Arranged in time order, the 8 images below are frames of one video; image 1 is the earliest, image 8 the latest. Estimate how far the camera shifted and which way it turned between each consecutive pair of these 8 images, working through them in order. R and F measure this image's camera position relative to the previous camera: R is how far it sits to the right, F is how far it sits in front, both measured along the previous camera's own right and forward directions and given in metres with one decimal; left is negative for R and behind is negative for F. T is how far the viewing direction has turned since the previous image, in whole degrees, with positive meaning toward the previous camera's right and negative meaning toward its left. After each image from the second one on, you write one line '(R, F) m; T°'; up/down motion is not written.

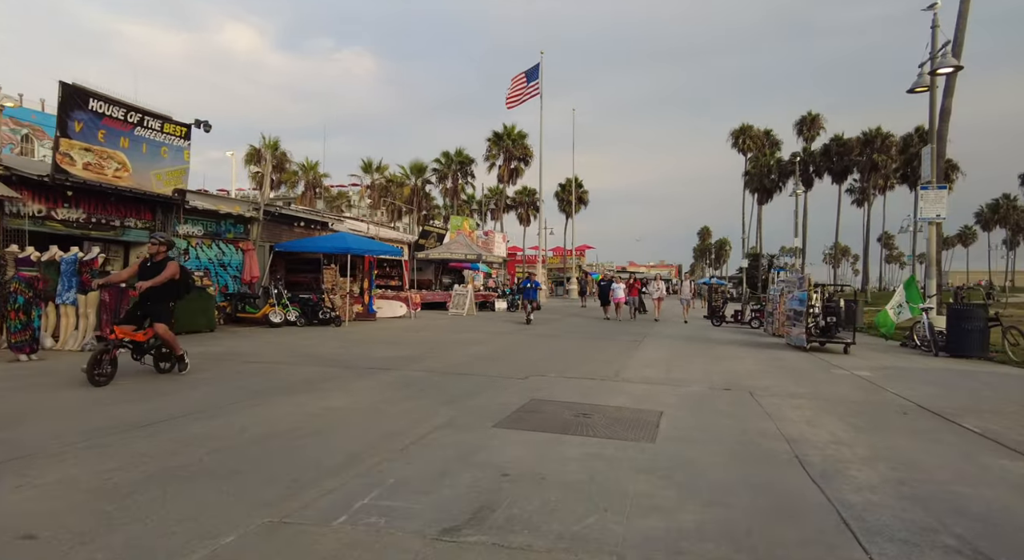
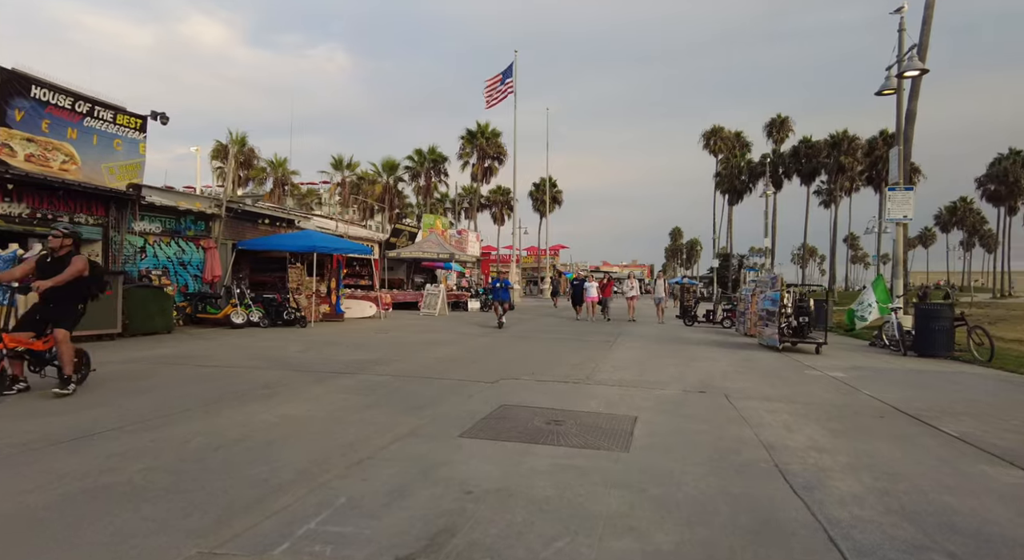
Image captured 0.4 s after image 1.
(+0.1, +0.3) m; +3°
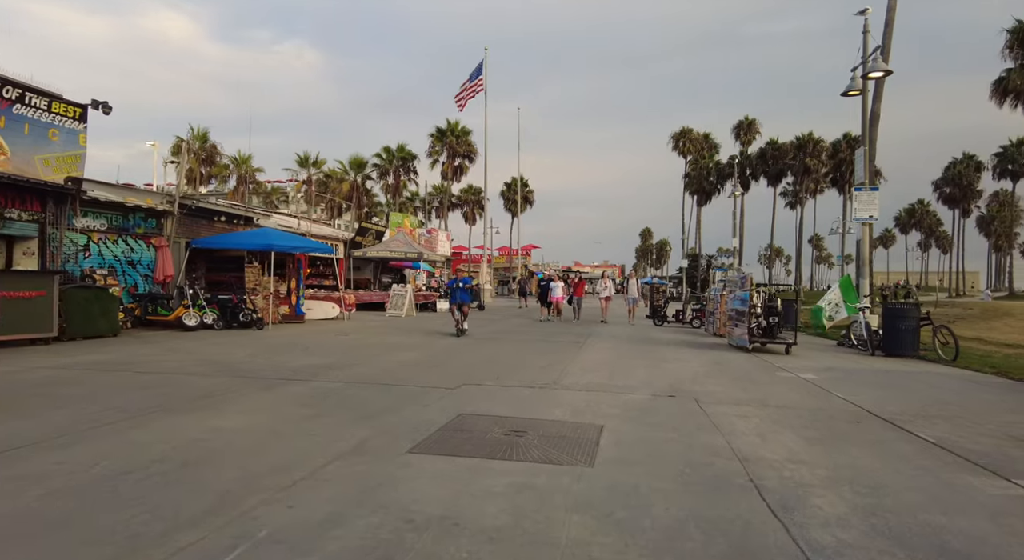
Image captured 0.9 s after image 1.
(+0.1, +0.4) m; +3°
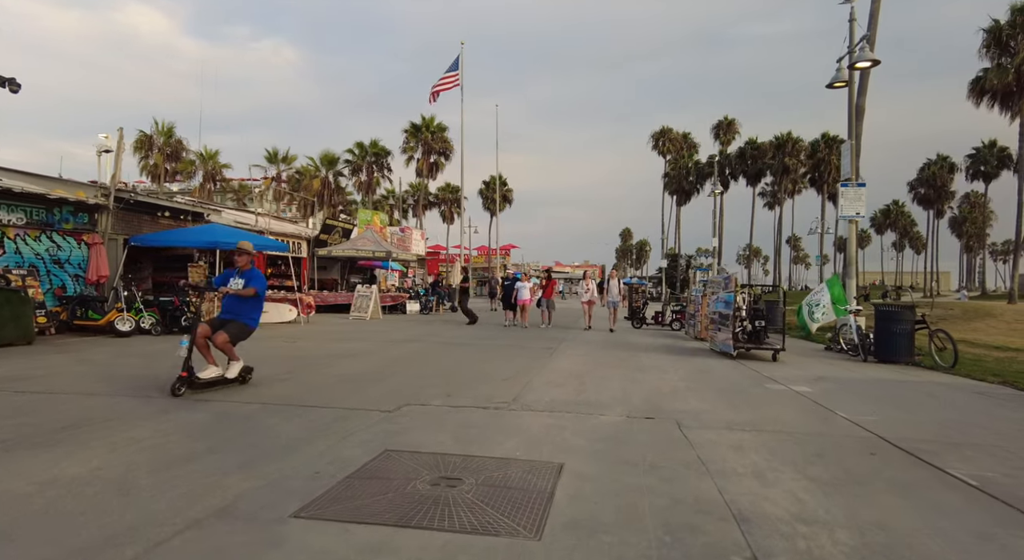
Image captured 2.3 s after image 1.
(+0.4, +1.2) m; +2°
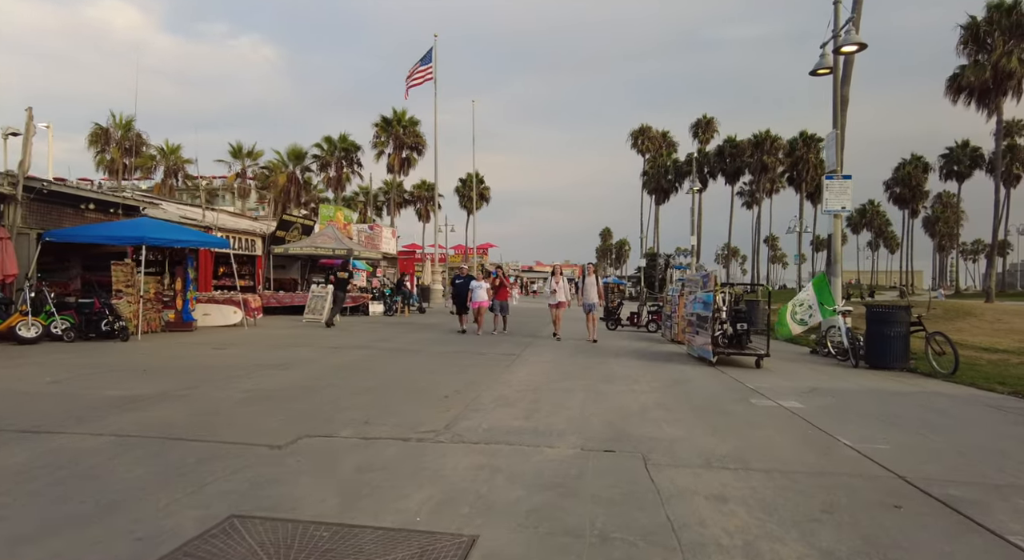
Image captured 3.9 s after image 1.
(+0.5, +1.4) m; +2°
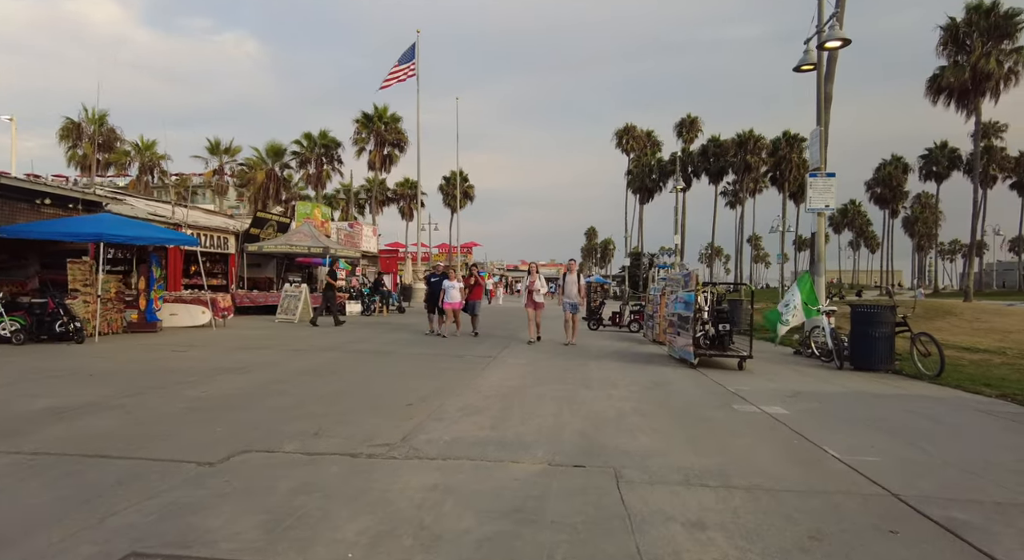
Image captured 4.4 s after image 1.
(+0.2, +0.5) m; +1°
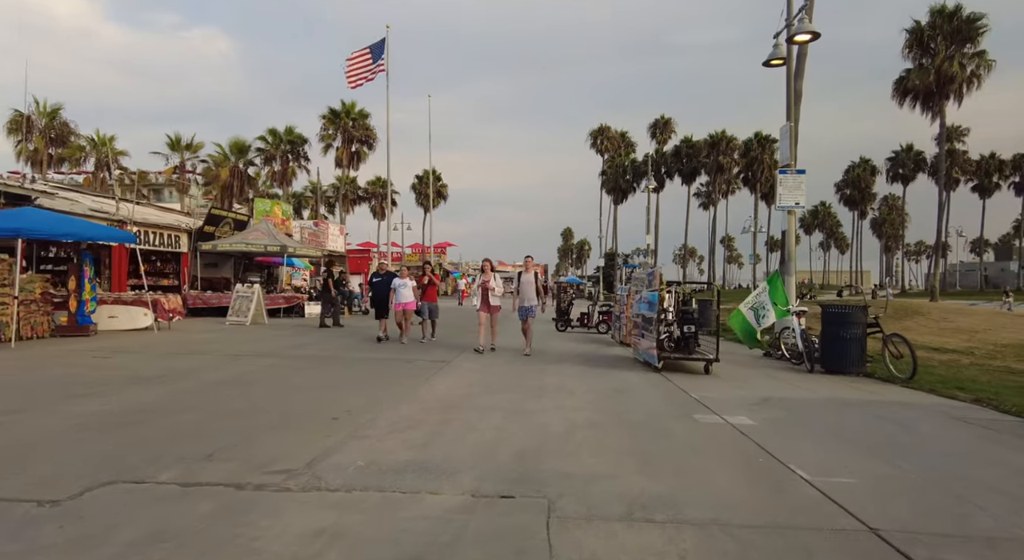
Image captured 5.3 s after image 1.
(+0.4, +0.7) m; +2°
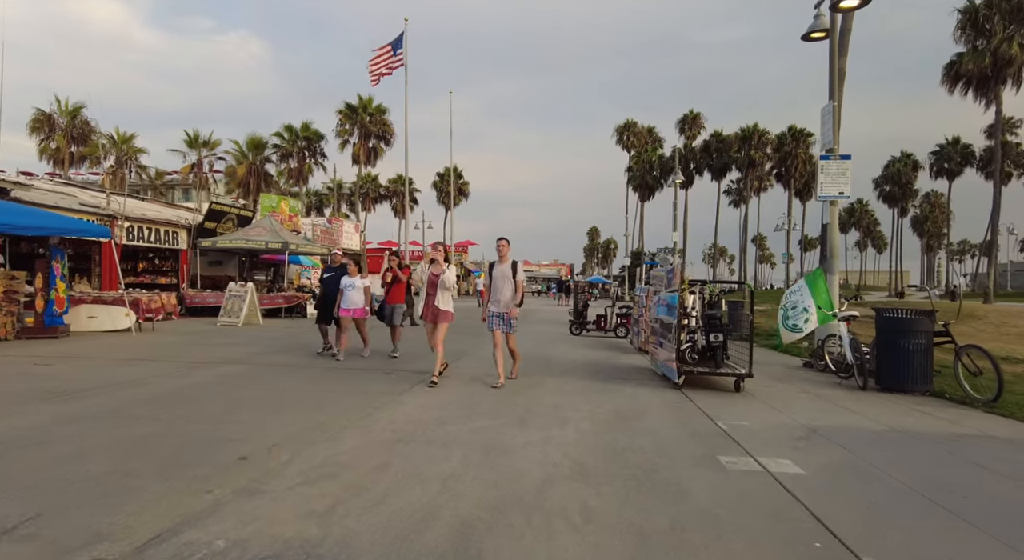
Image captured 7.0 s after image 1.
(+0.5, +1.5) m; -3°
